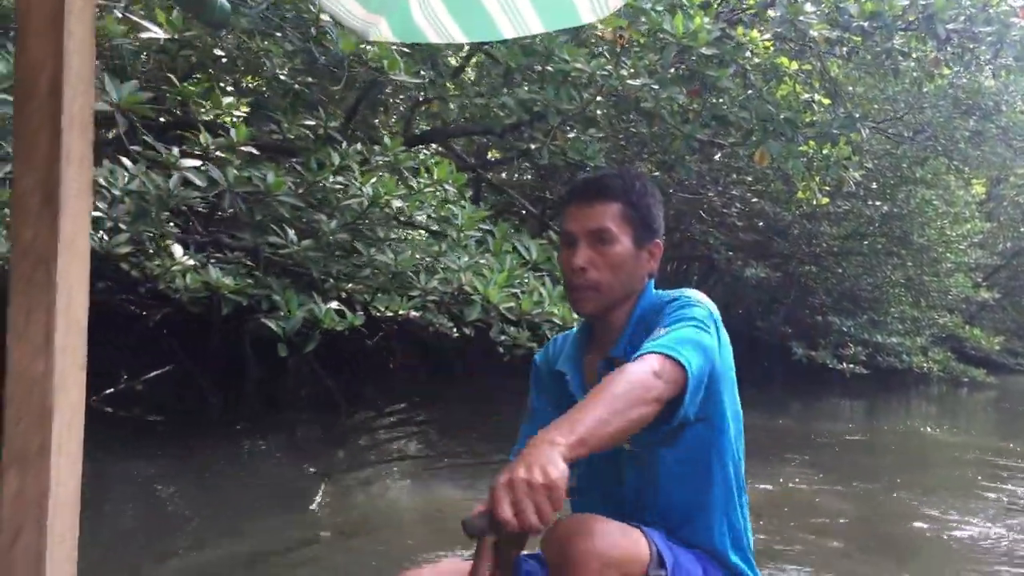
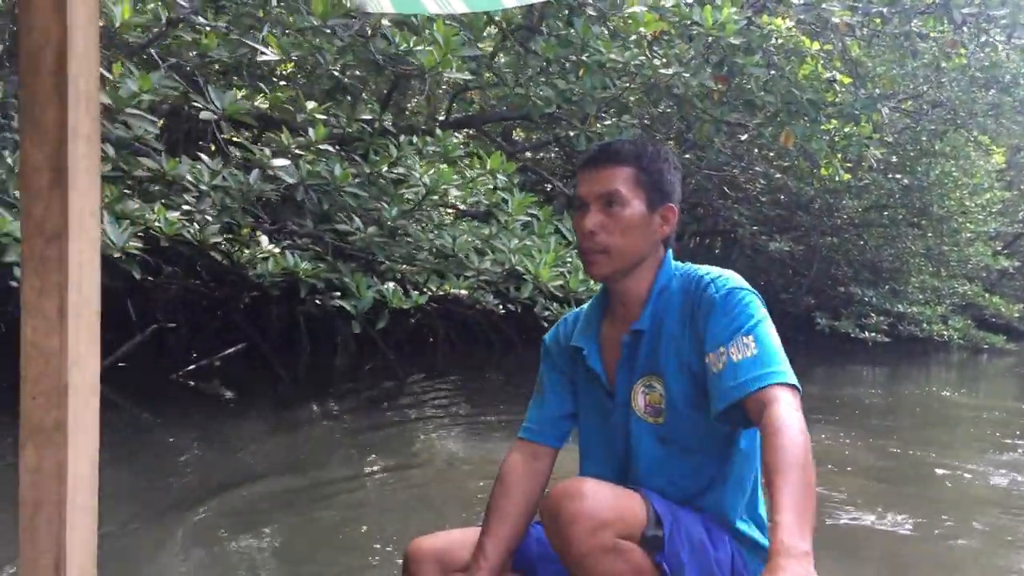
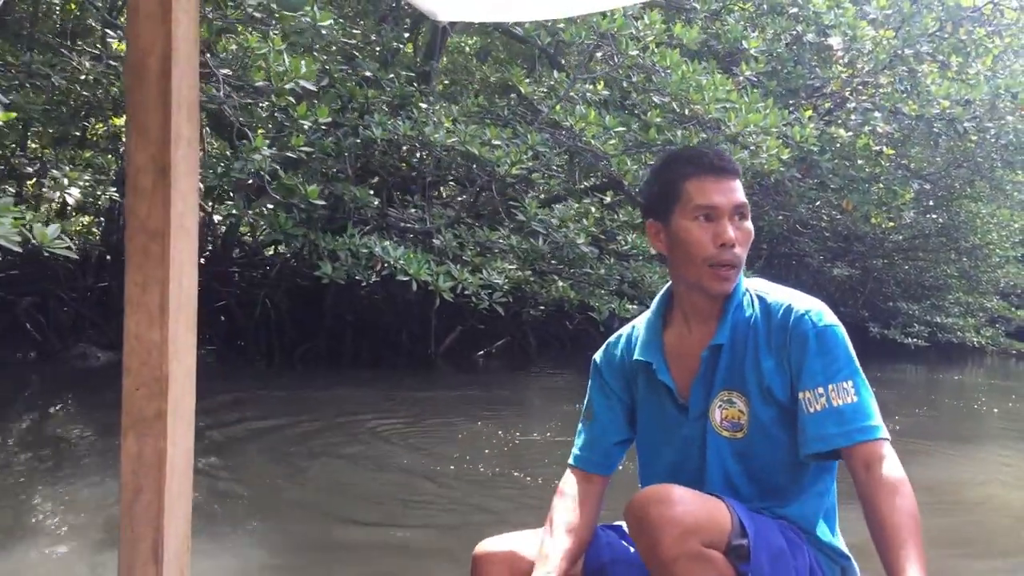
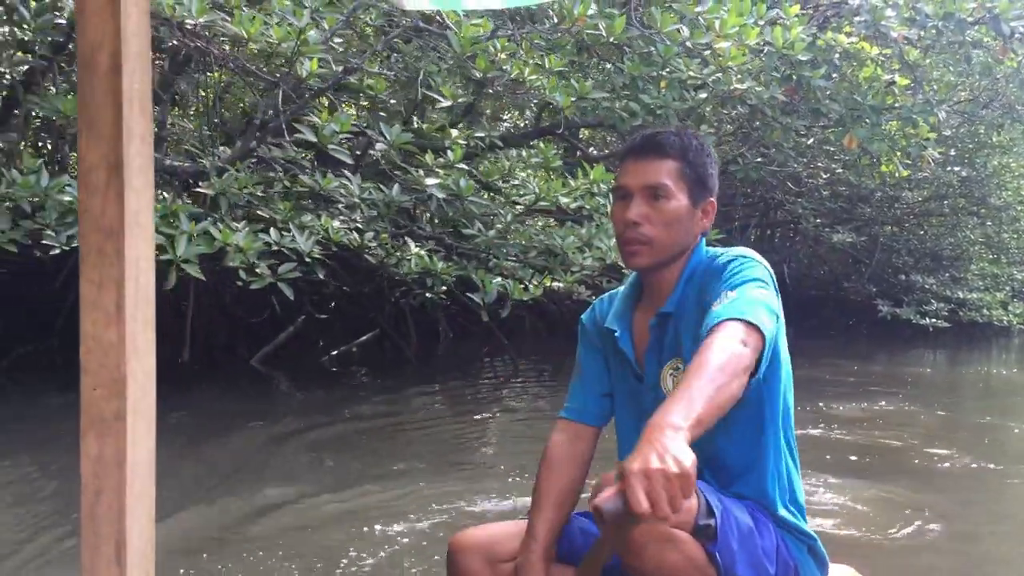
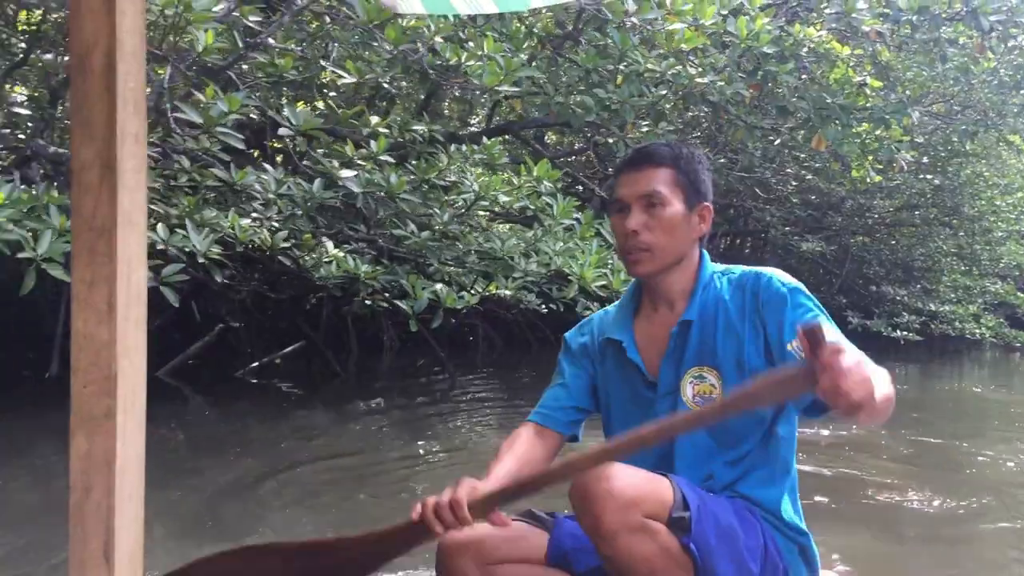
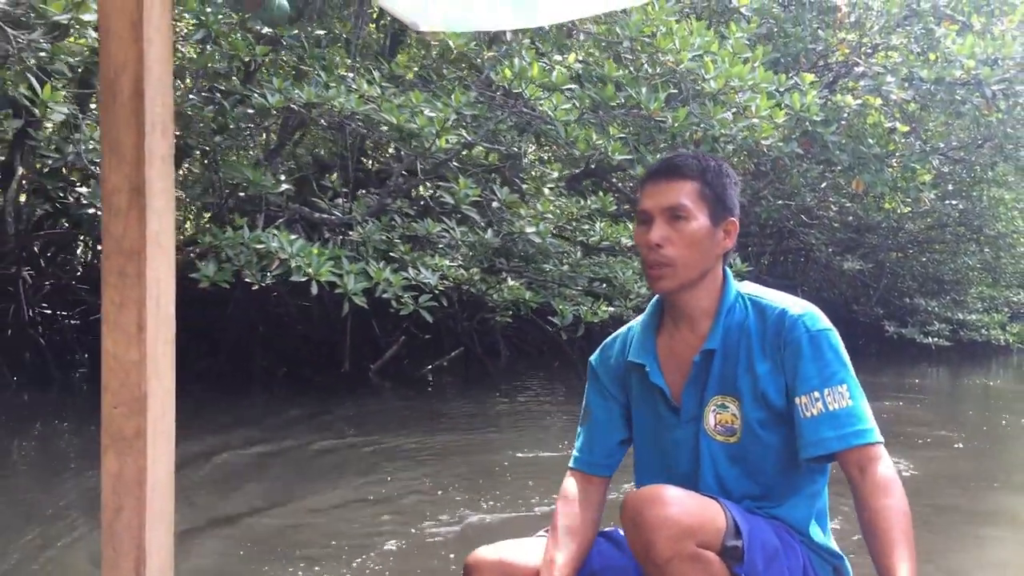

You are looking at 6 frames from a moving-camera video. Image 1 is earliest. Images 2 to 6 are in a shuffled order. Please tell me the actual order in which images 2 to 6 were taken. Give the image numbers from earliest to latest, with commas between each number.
2, 5, 4, 6, 3
